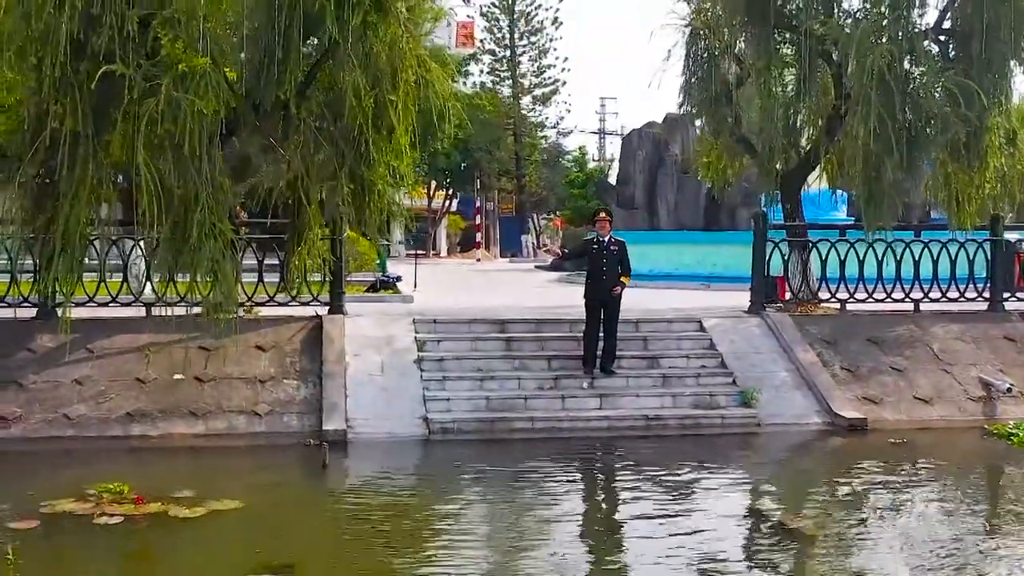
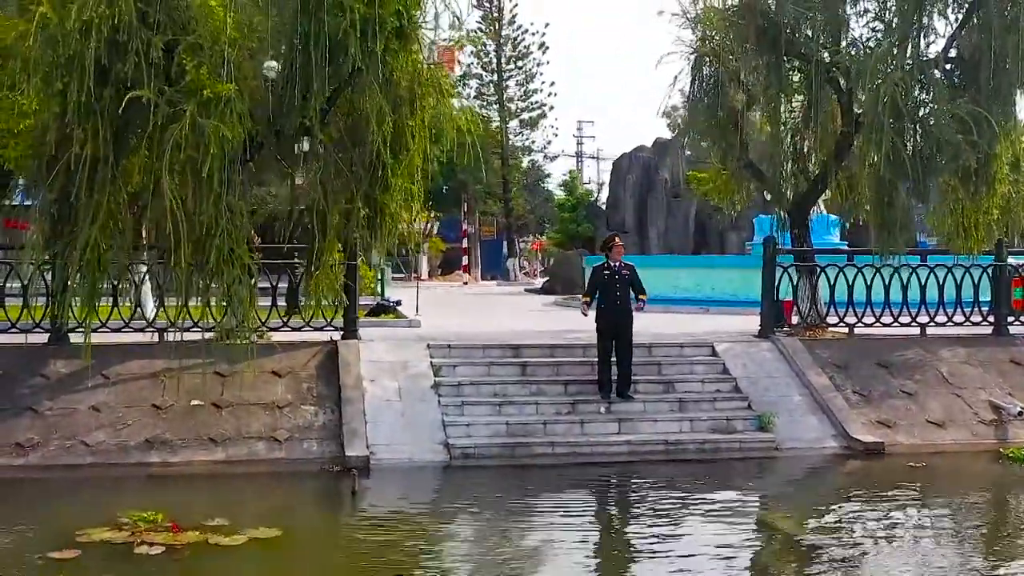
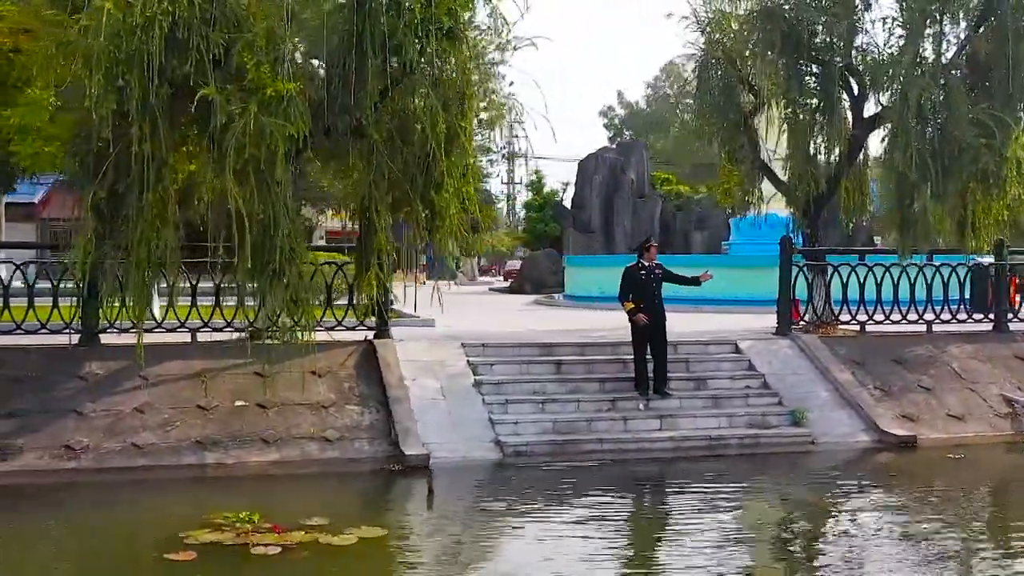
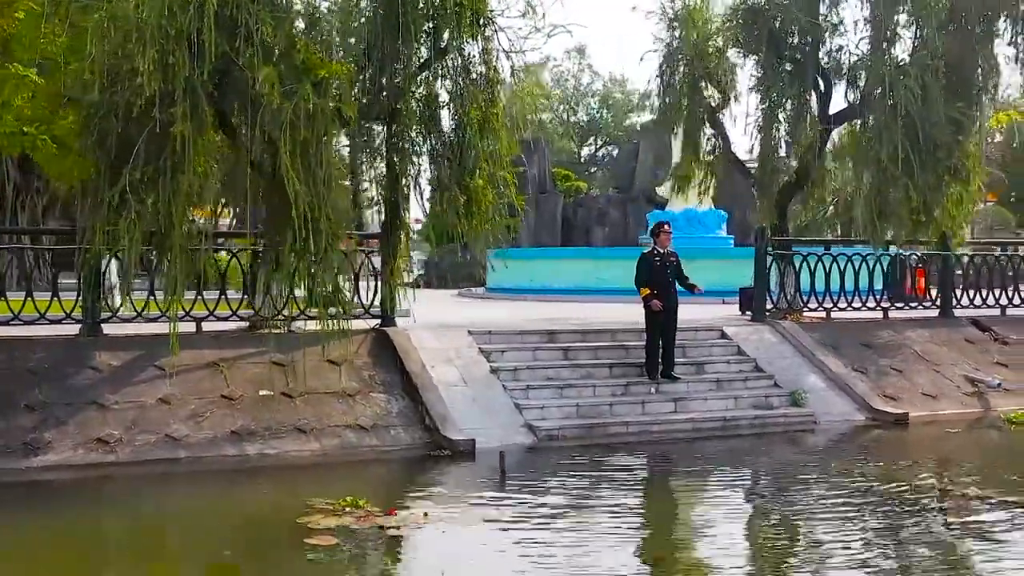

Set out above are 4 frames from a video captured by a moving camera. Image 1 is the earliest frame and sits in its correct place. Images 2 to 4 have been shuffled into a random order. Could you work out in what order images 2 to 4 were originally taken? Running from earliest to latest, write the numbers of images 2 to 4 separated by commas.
2, 3, 4
